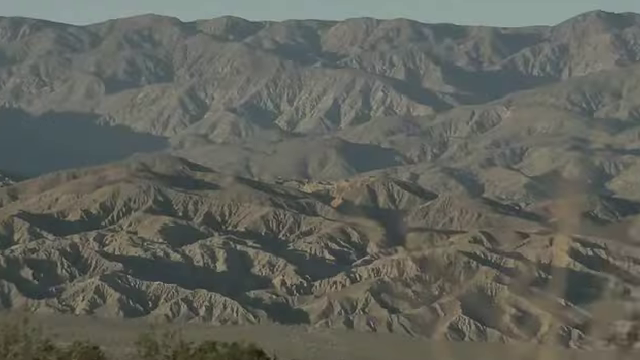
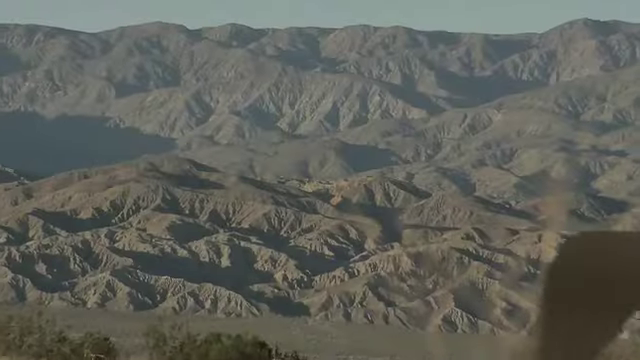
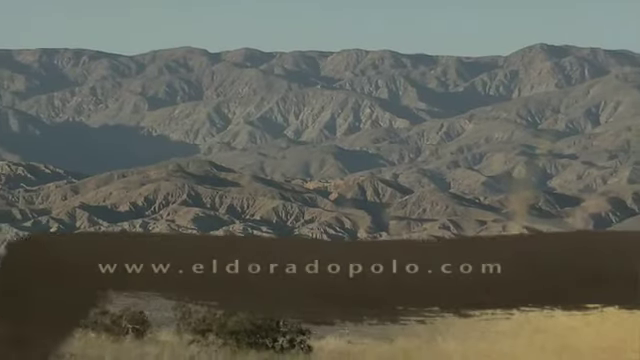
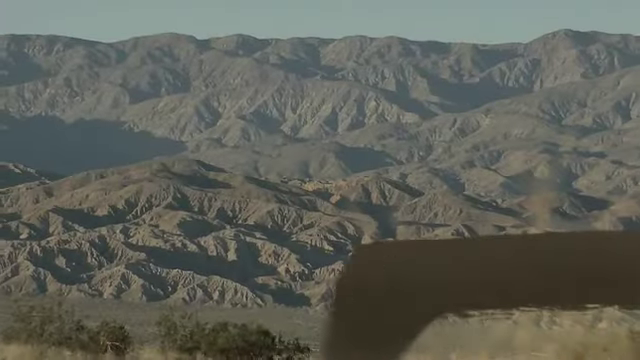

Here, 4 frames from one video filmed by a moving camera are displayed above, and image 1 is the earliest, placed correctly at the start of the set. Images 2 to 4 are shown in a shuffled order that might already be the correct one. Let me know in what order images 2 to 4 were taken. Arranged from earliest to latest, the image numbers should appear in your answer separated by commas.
2, 4, 3
